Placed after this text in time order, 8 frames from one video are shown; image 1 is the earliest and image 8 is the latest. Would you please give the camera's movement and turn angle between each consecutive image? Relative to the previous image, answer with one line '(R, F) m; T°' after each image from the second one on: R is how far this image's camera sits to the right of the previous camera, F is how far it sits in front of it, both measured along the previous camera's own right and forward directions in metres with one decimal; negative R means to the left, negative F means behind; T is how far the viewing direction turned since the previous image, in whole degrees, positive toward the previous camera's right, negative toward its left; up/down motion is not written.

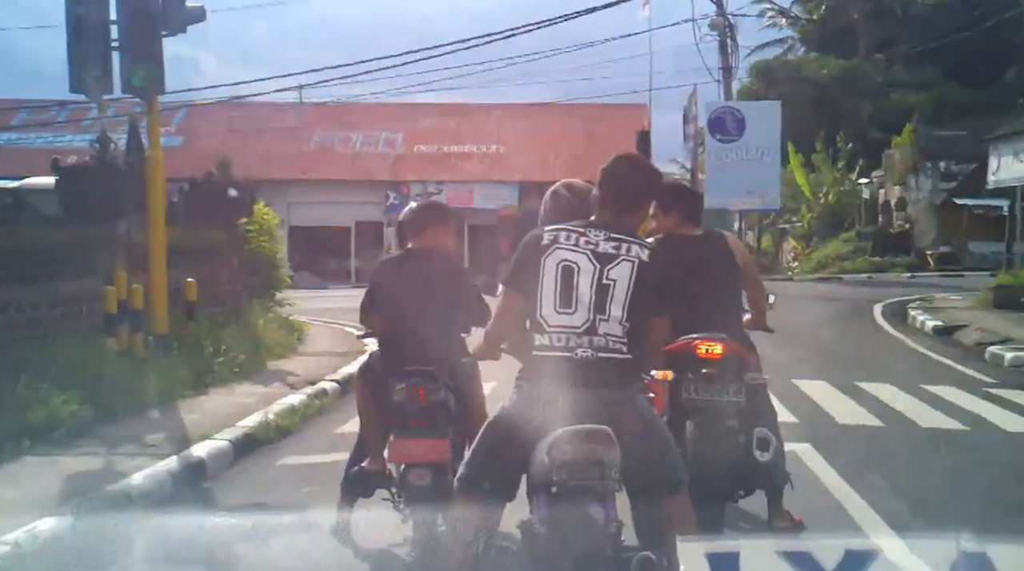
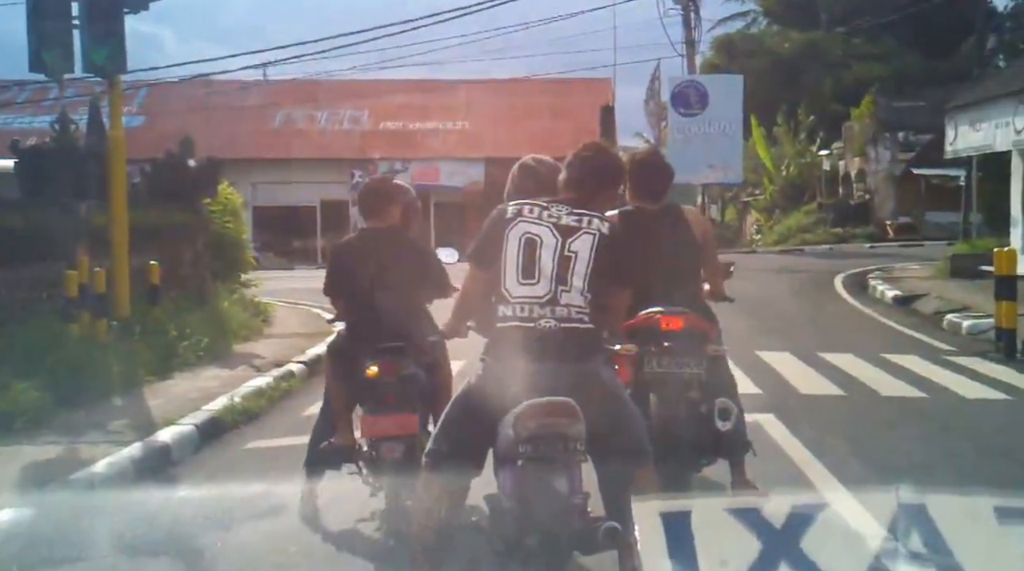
(0.0, 0.0) m; +2°
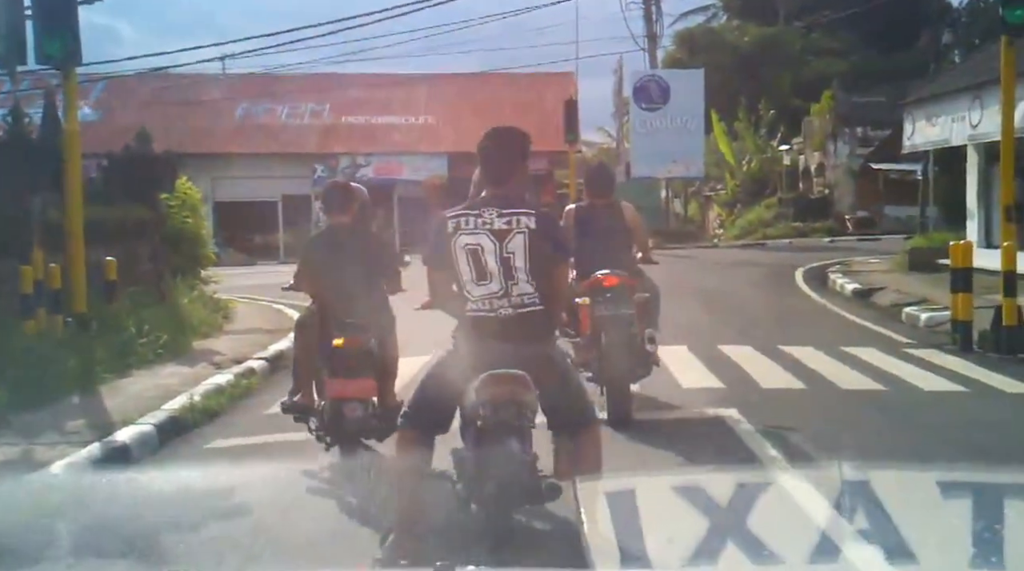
(0.0, 0.0) m; +2°
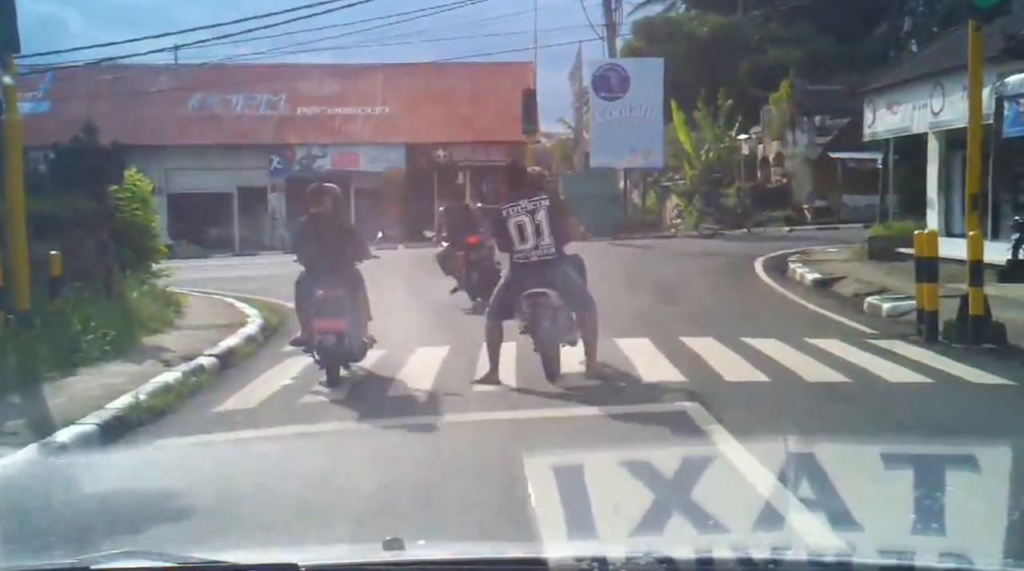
(0.0, +0.1) m; +2°
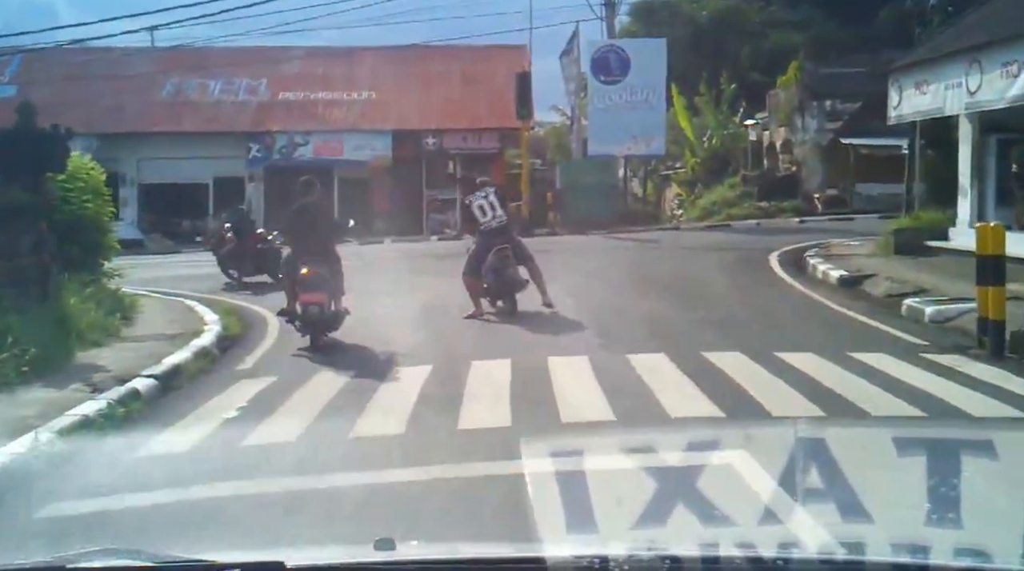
(+0.1, +0.9) m; 0°
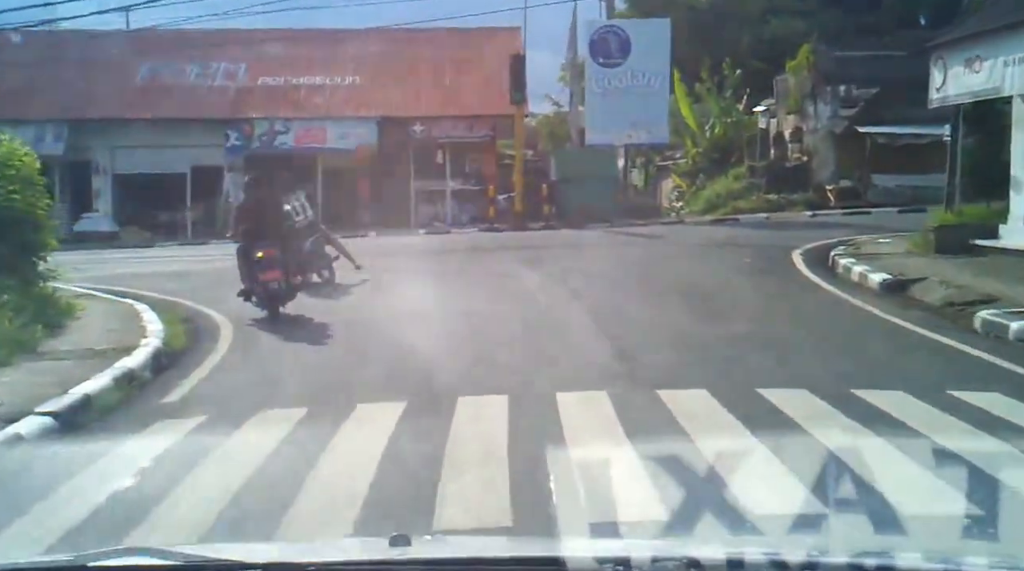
(0.0, +0.9) m; +1°
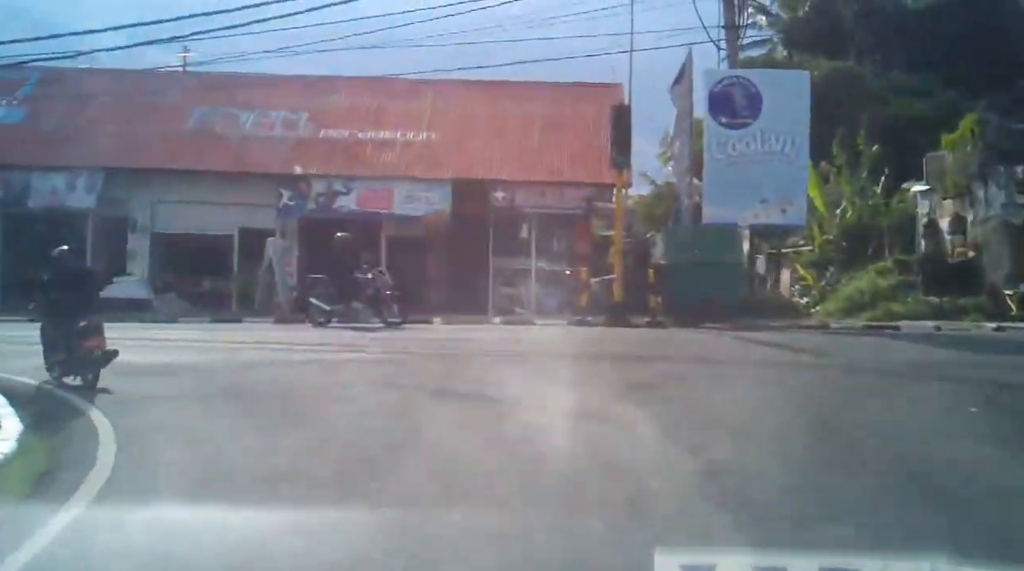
(-0.3, +2.7) m; -4°
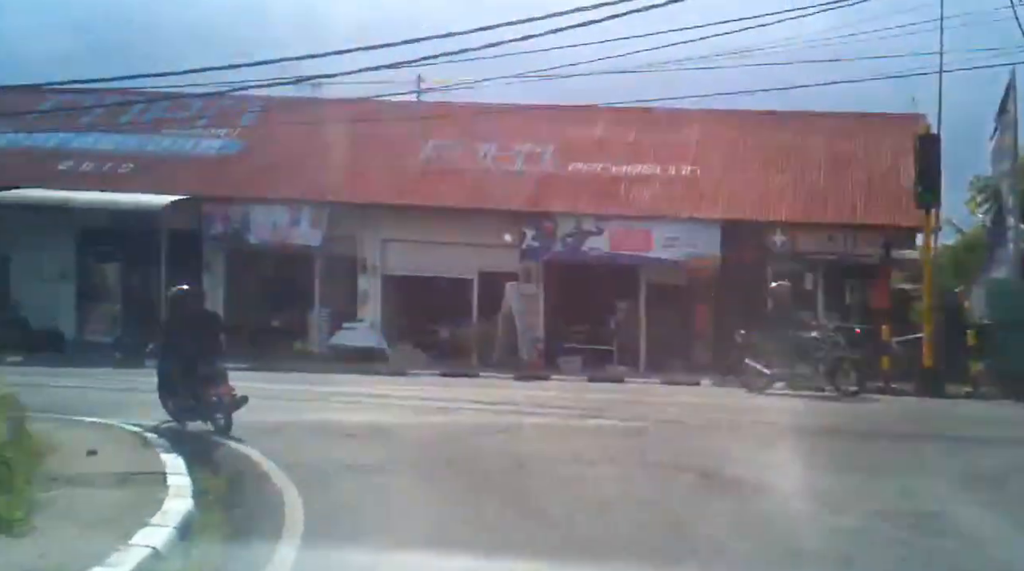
(-0.5, +1.7) m; -13°
